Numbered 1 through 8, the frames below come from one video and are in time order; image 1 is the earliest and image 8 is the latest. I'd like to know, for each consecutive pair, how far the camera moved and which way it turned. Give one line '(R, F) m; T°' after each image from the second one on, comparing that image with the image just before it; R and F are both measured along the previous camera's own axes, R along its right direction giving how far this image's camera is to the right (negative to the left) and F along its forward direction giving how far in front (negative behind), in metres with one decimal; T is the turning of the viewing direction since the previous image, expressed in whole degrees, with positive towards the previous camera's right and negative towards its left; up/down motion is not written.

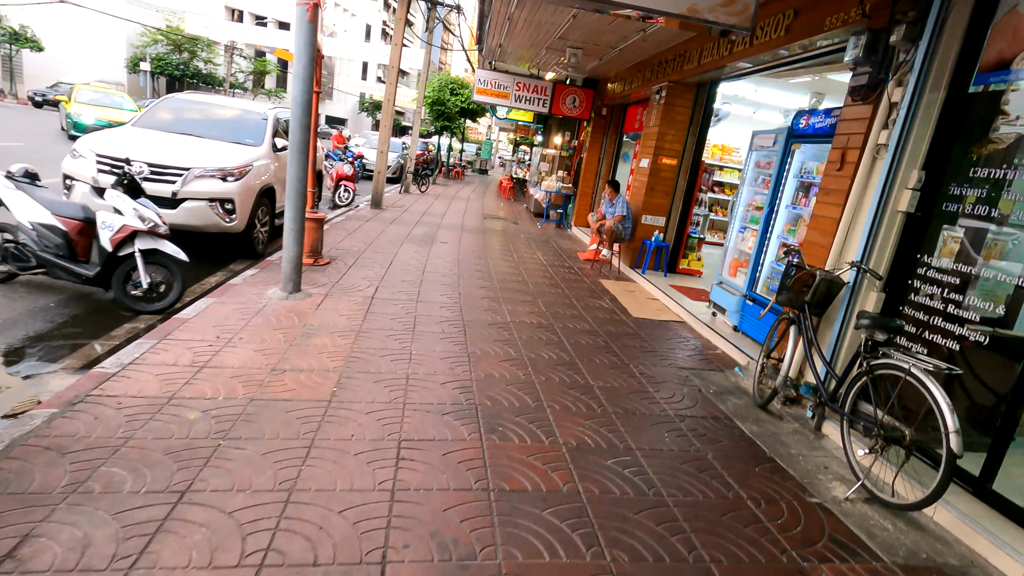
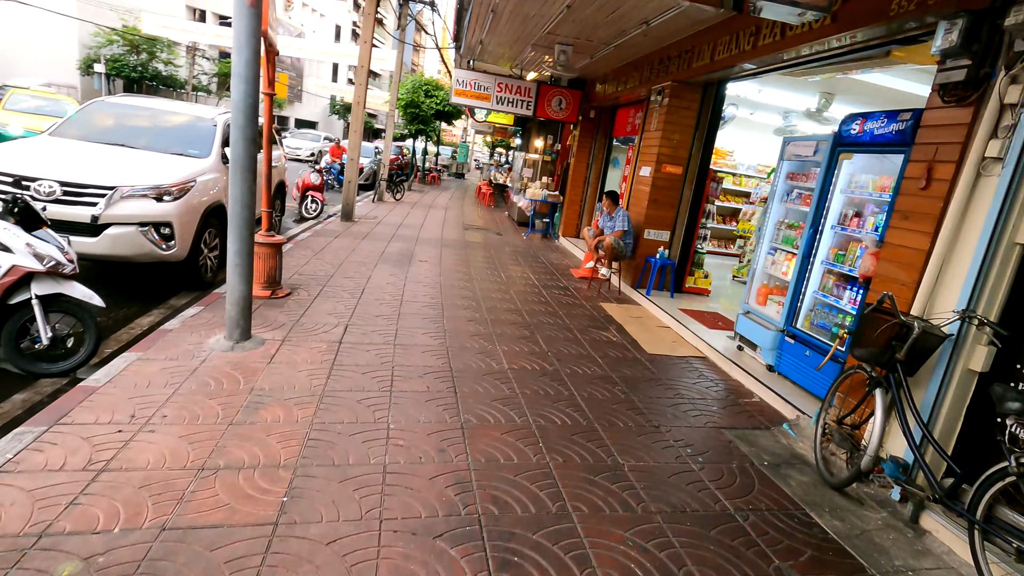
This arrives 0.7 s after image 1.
(-0.2, +0.9) m; +2°
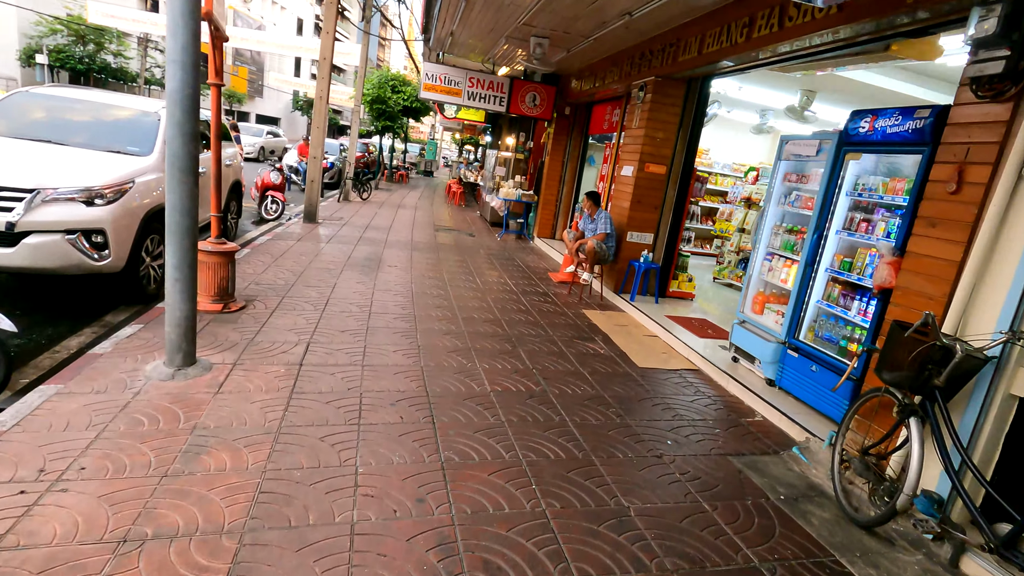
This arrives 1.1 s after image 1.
(-0.1, +0.4) m; +3°
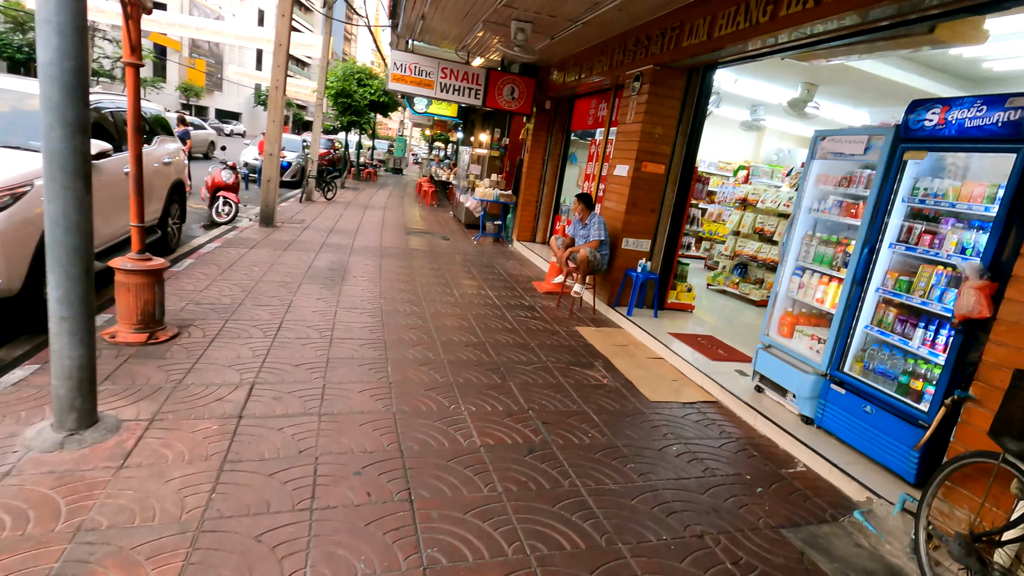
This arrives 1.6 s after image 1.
(-0.1, +0.7) m; +3°
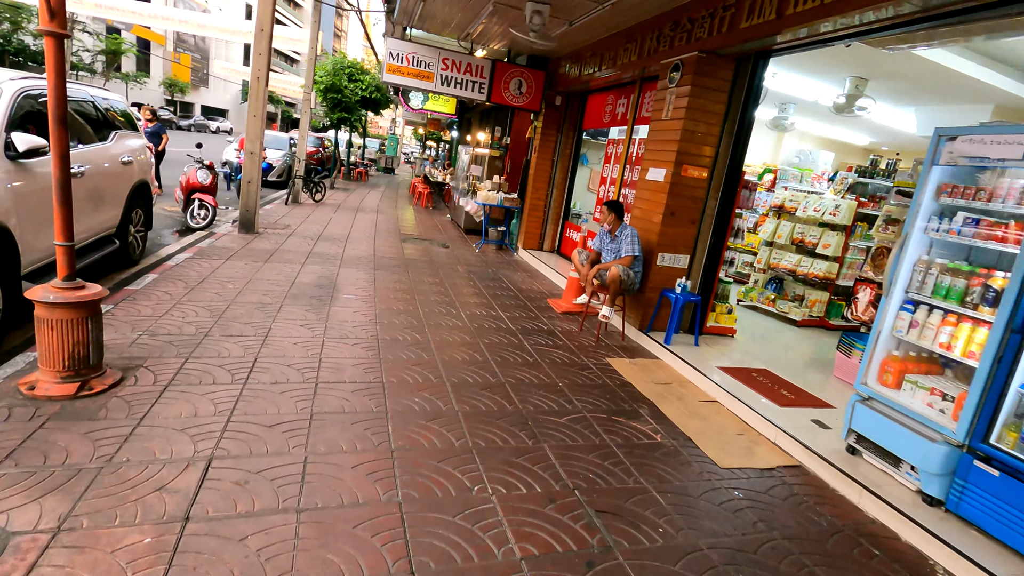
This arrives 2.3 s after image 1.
(-0.3, +0.9) m; +1°
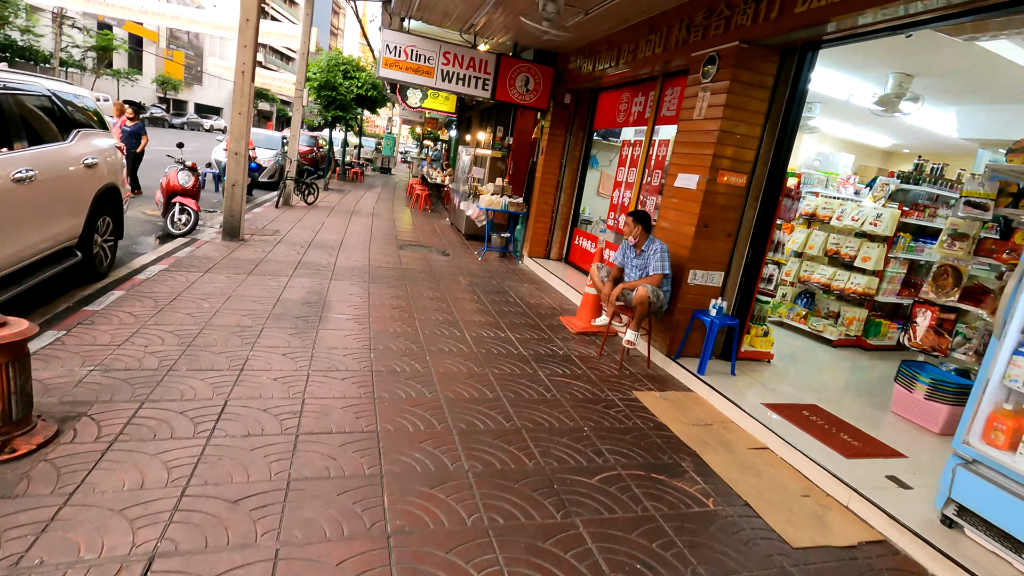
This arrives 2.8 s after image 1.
(-0.1, +0.6) m; 0°
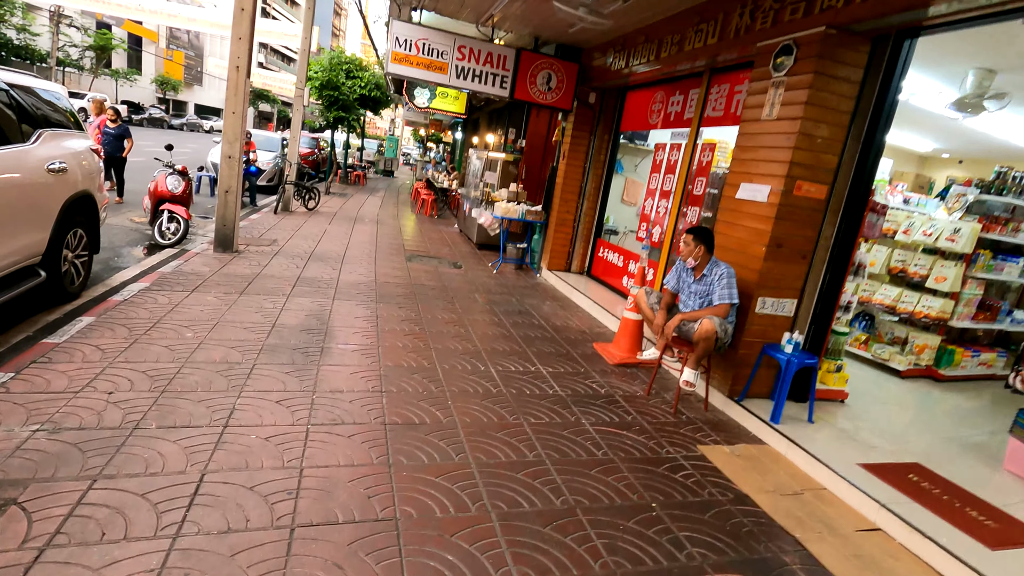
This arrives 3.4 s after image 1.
(-0.3, +0.7) m; 0°
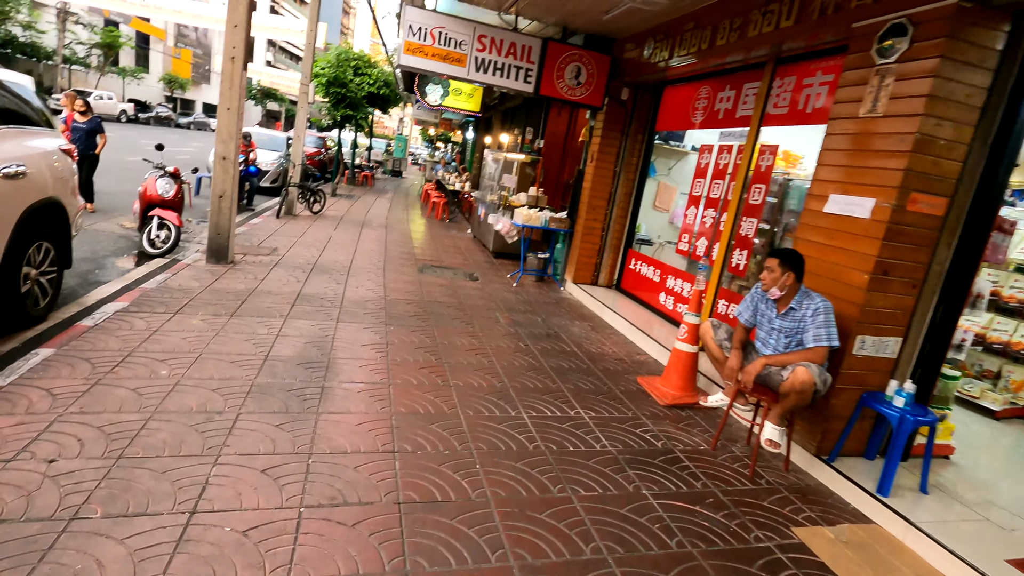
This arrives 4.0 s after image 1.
(-0.2, +0.7) m; -1°
